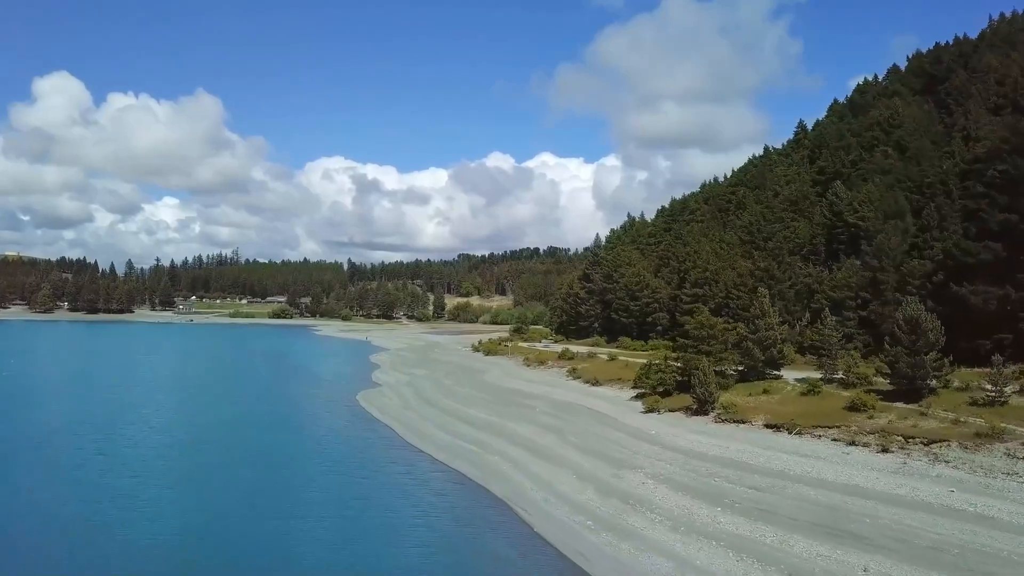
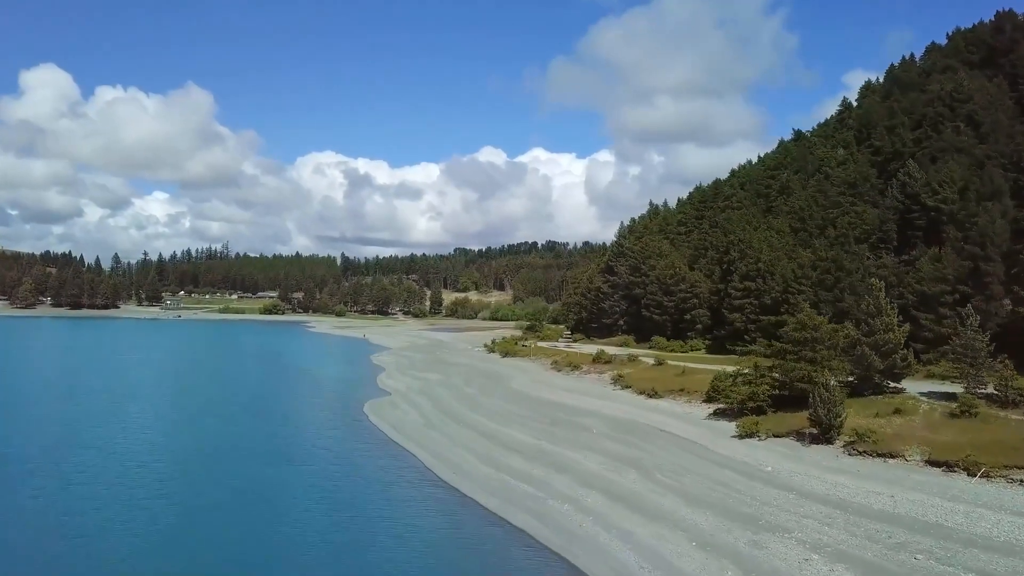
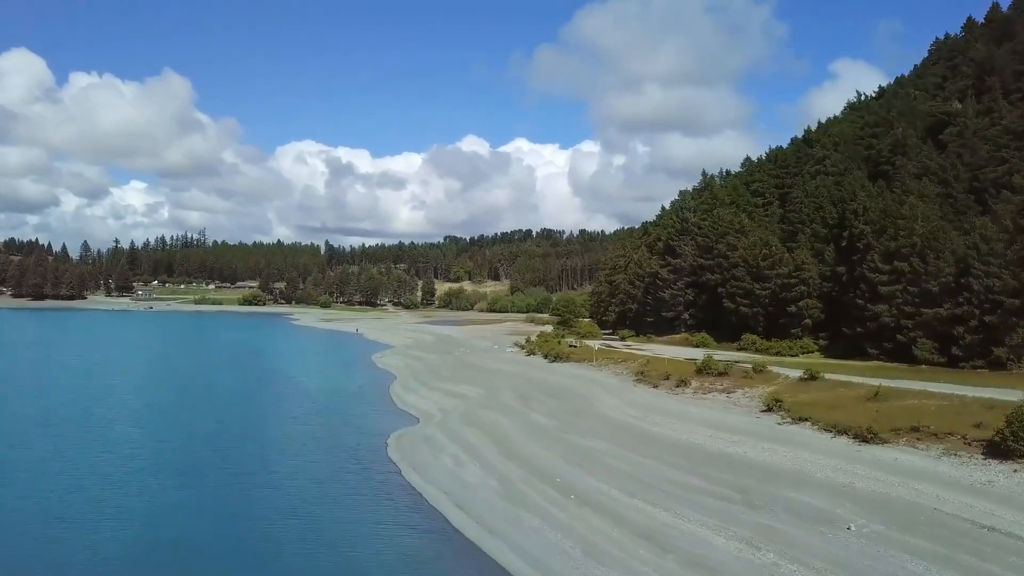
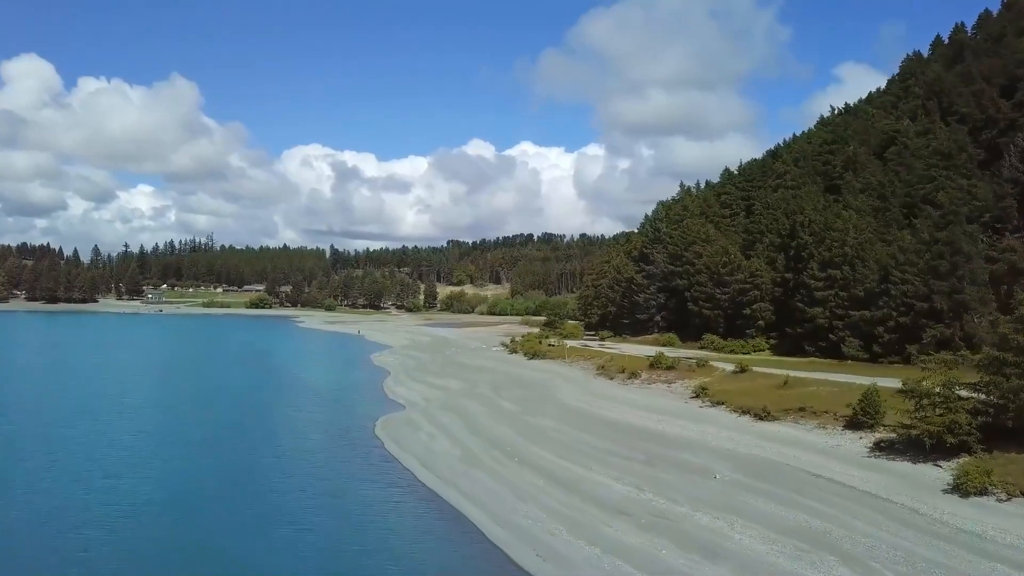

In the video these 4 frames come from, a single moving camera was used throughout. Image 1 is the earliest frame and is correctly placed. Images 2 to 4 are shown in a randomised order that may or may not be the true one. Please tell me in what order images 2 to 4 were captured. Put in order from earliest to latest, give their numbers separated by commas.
2, 4, 3
